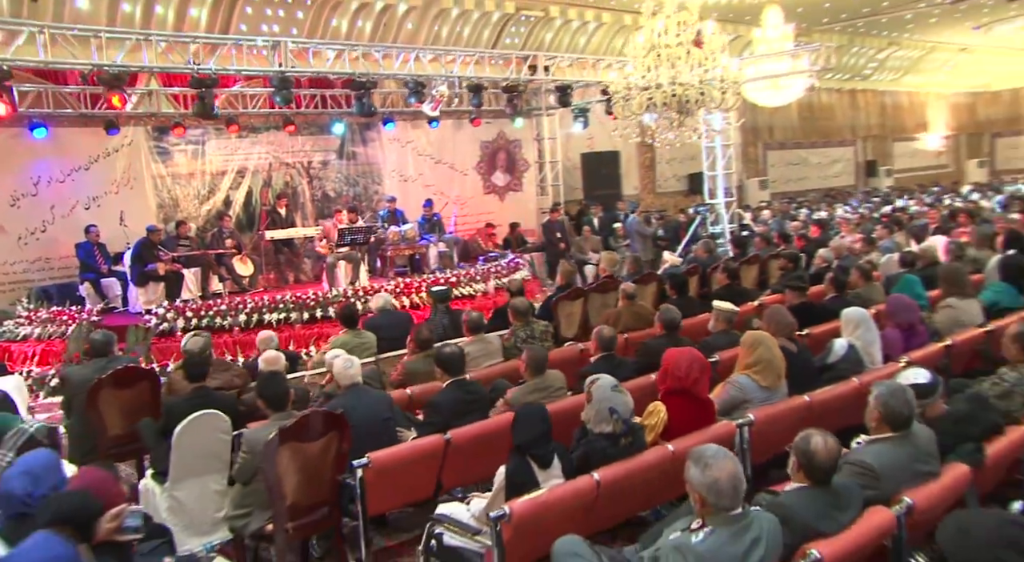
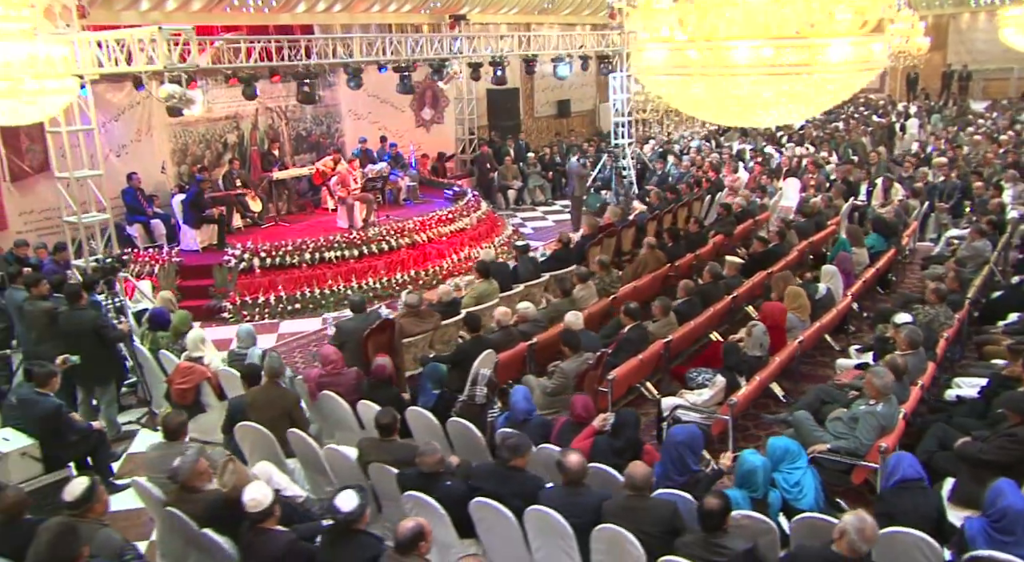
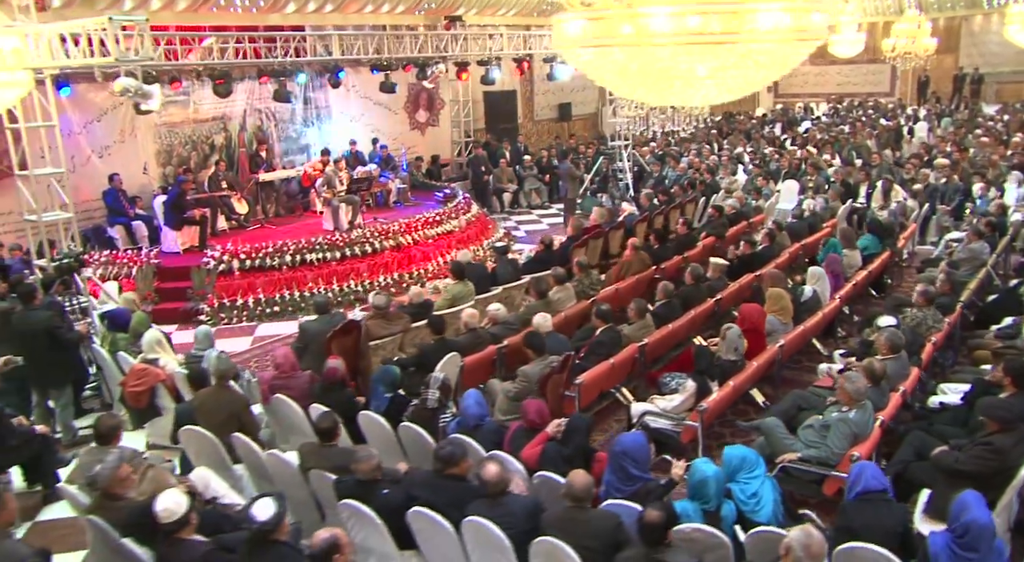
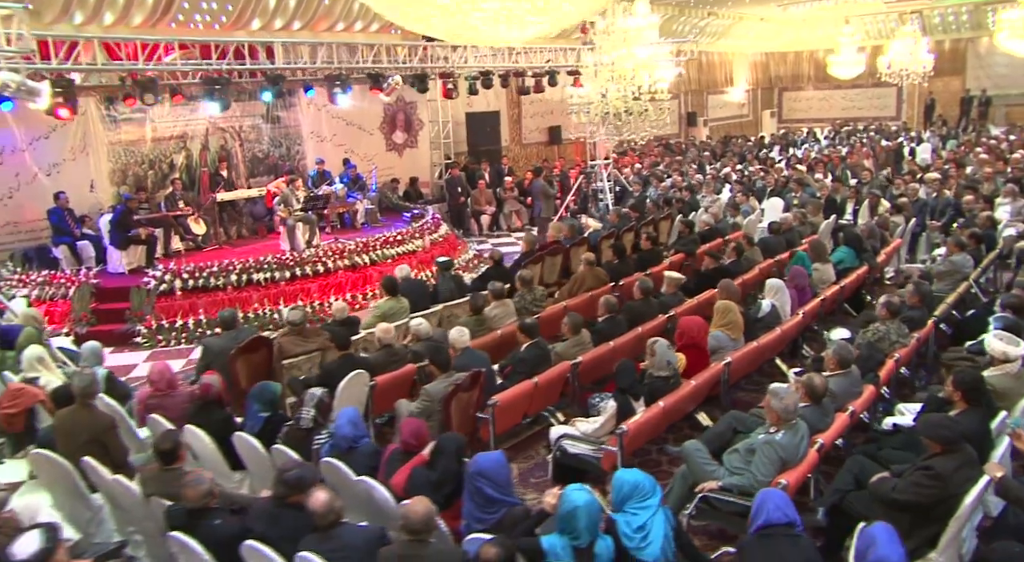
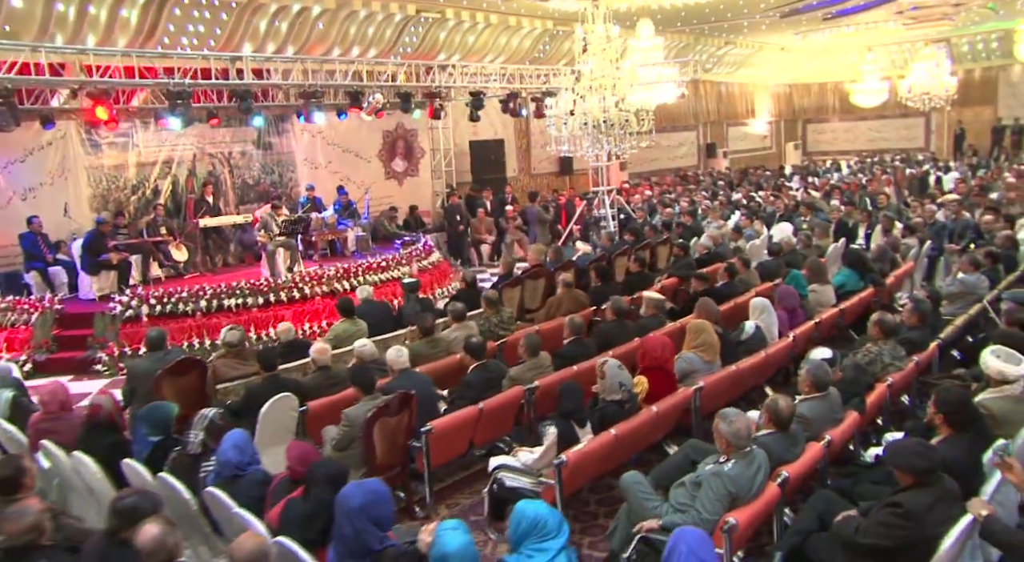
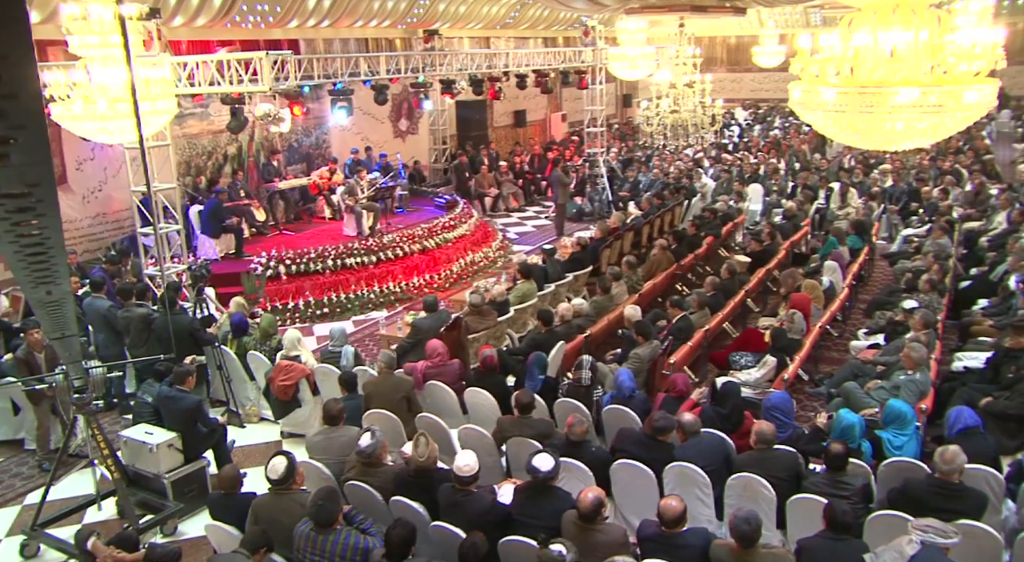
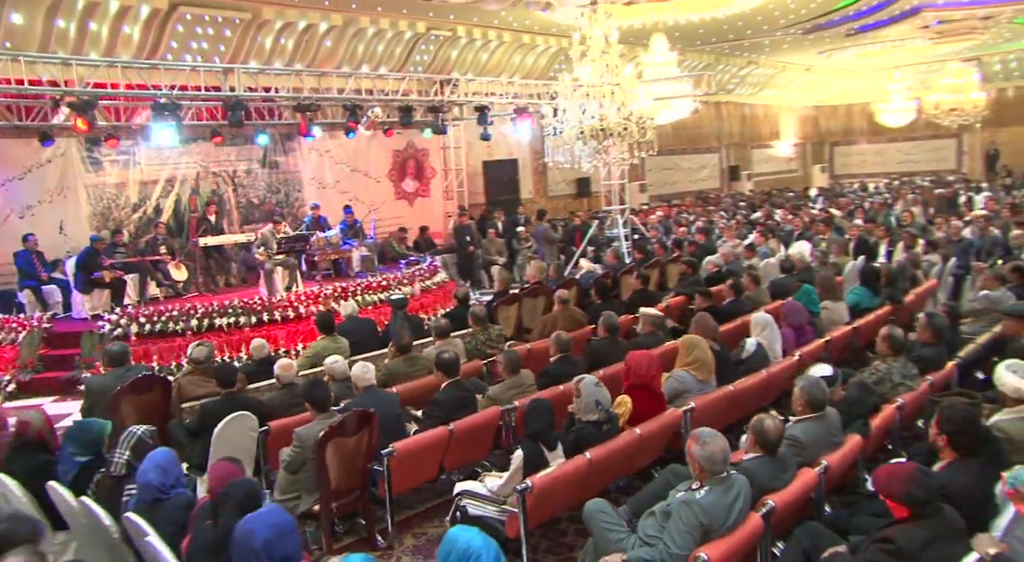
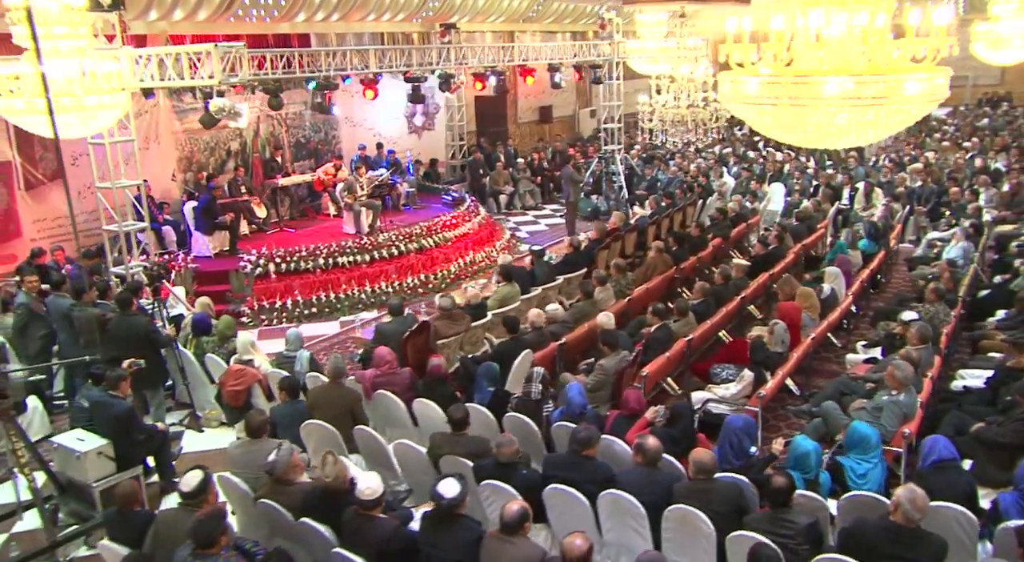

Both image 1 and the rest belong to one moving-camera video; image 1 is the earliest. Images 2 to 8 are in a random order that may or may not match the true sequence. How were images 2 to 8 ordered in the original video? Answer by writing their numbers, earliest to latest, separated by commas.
7, 5, 4, 3, 2, 8, 6
